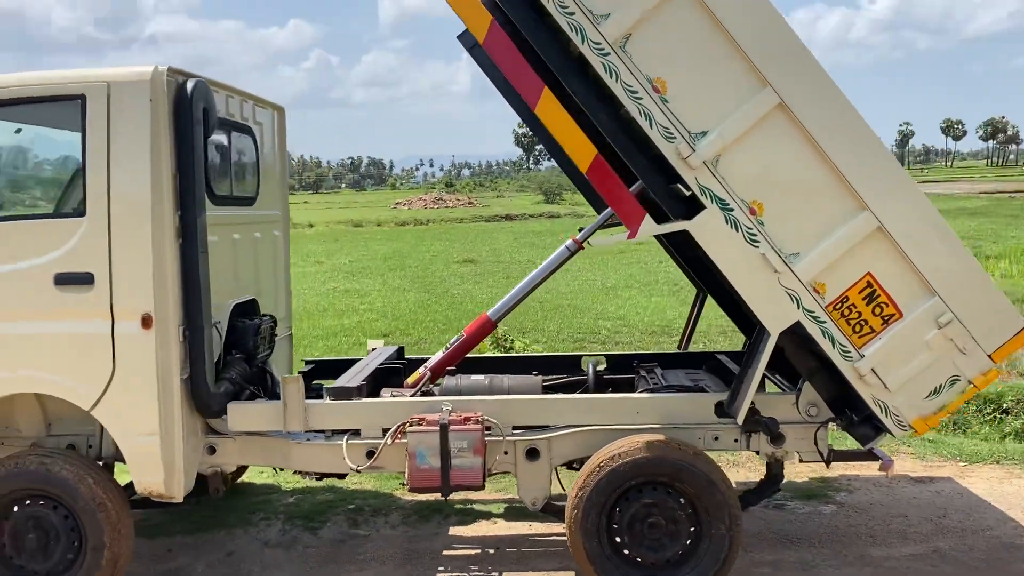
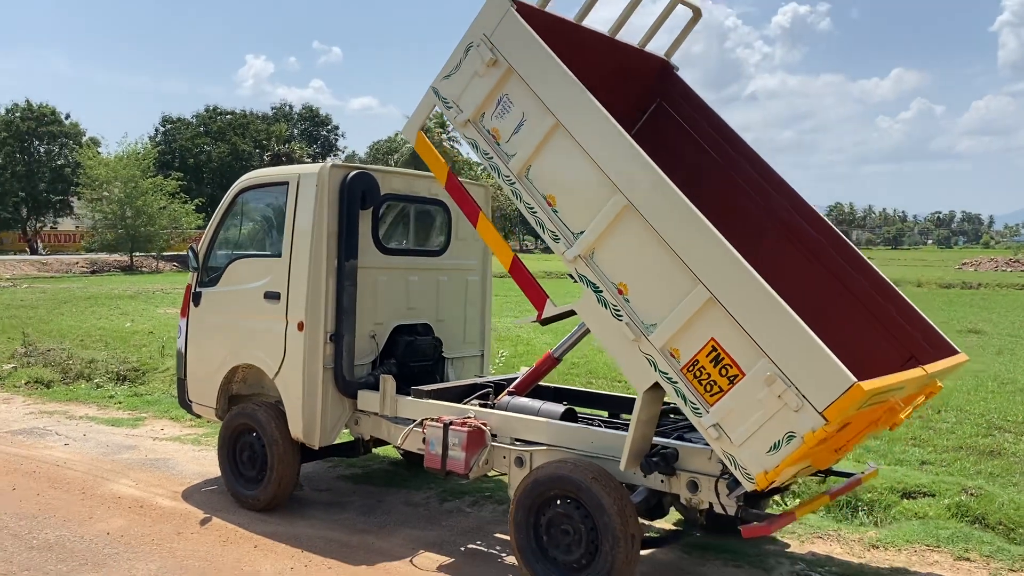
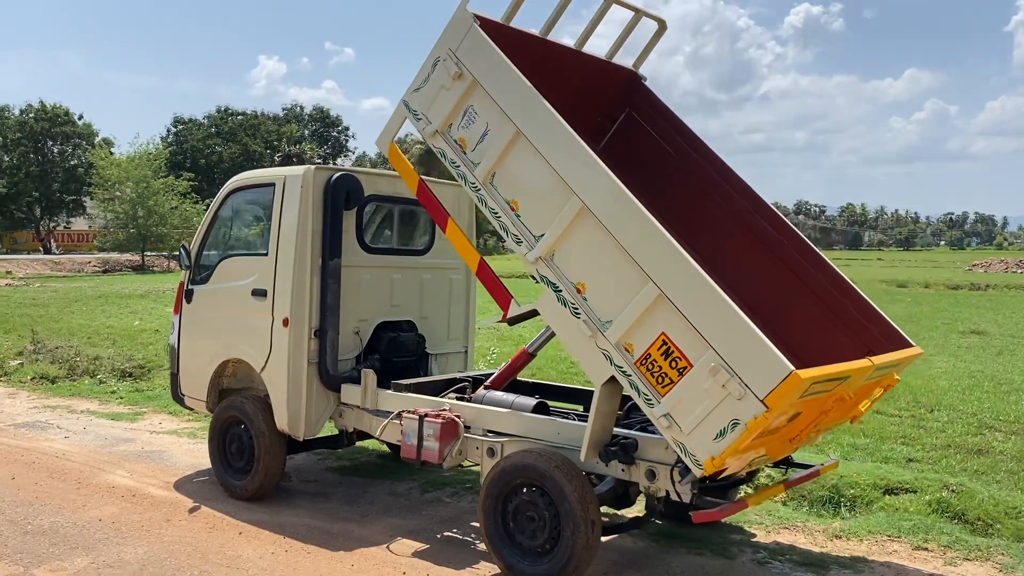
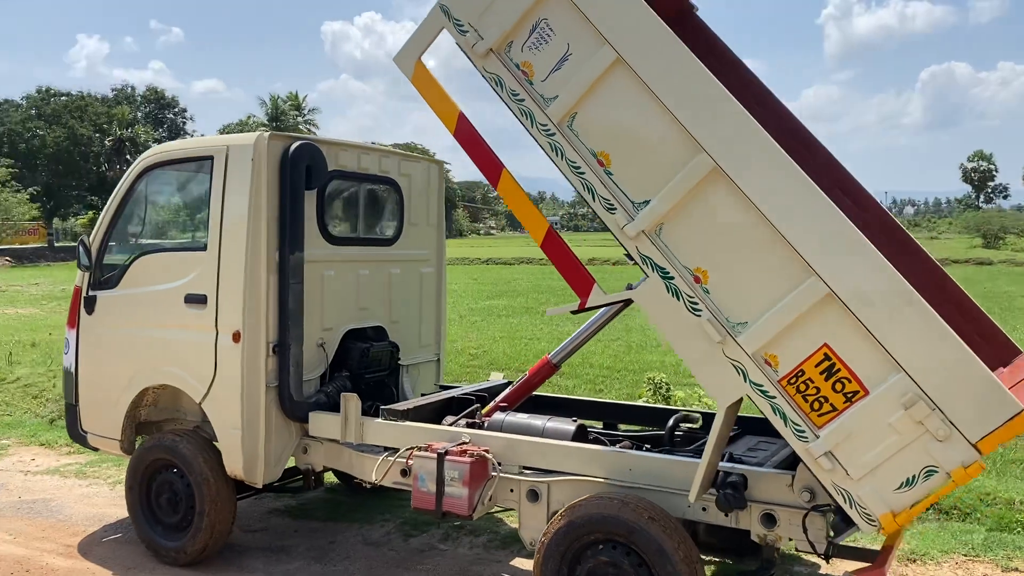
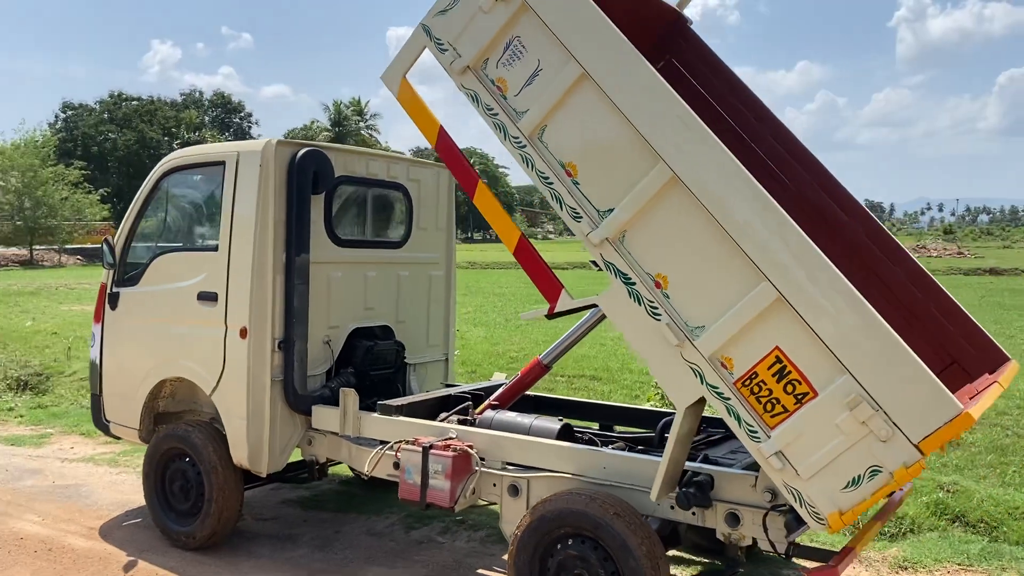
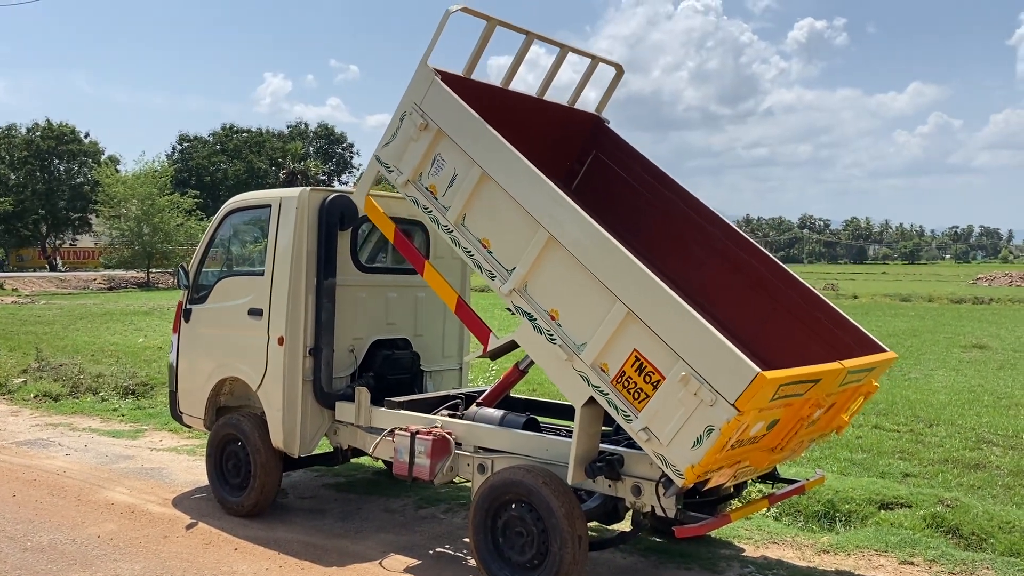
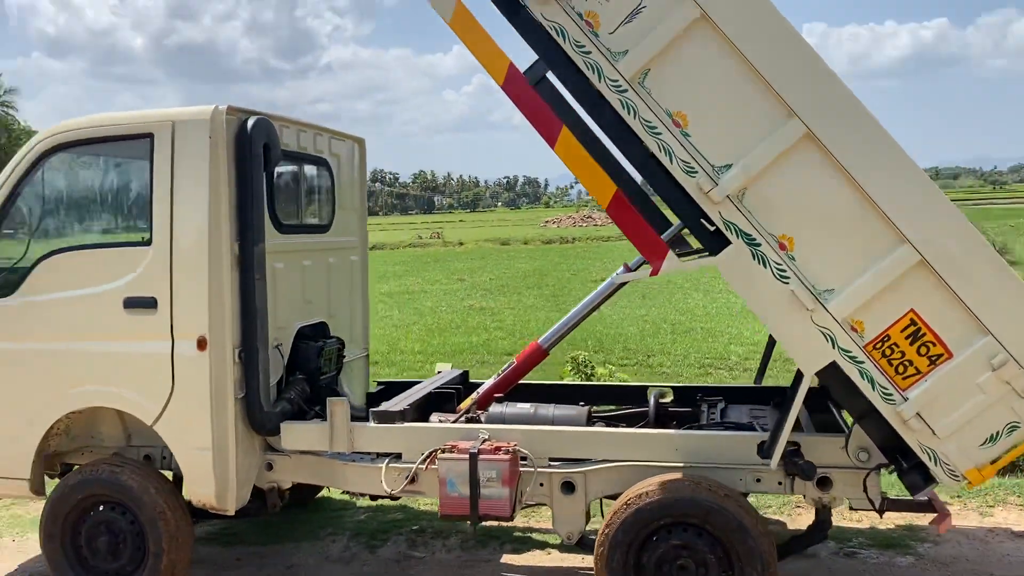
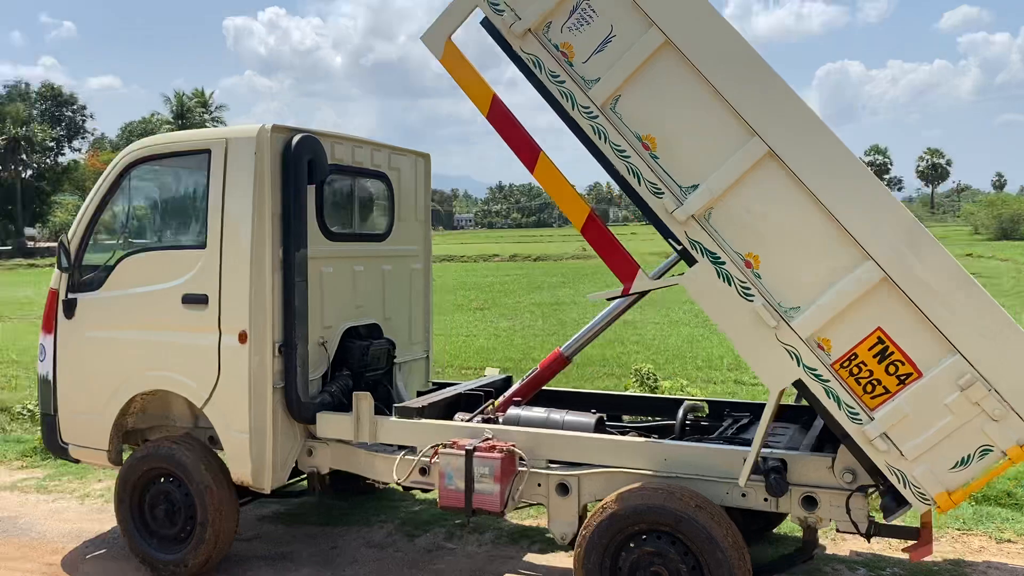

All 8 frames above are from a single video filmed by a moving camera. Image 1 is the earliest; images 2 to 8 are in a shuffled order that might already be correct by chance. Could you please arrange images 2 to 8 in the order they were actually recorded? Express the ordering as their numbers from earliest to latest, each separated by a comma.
7, 8, 4, 5, 2, 3, 6
